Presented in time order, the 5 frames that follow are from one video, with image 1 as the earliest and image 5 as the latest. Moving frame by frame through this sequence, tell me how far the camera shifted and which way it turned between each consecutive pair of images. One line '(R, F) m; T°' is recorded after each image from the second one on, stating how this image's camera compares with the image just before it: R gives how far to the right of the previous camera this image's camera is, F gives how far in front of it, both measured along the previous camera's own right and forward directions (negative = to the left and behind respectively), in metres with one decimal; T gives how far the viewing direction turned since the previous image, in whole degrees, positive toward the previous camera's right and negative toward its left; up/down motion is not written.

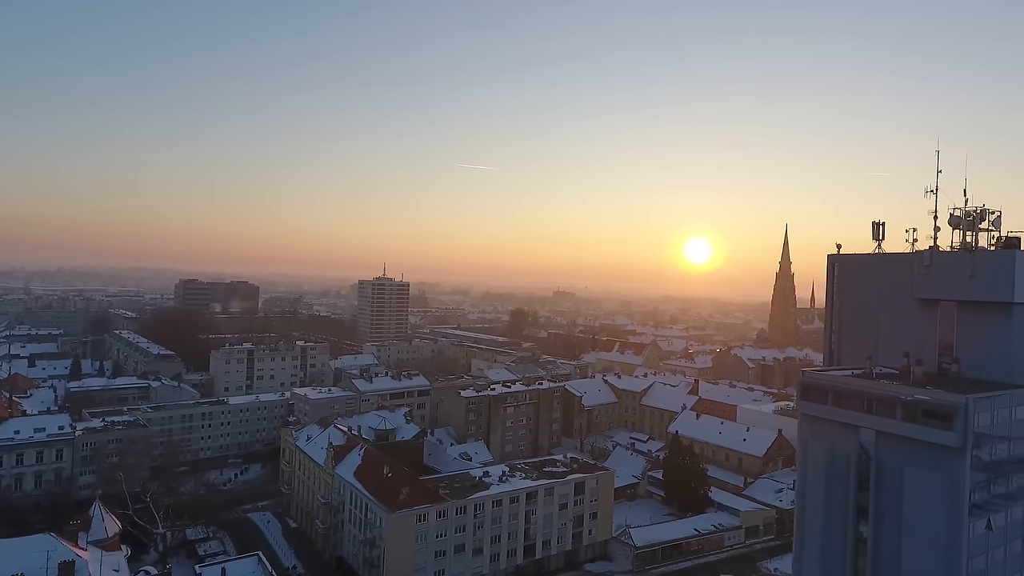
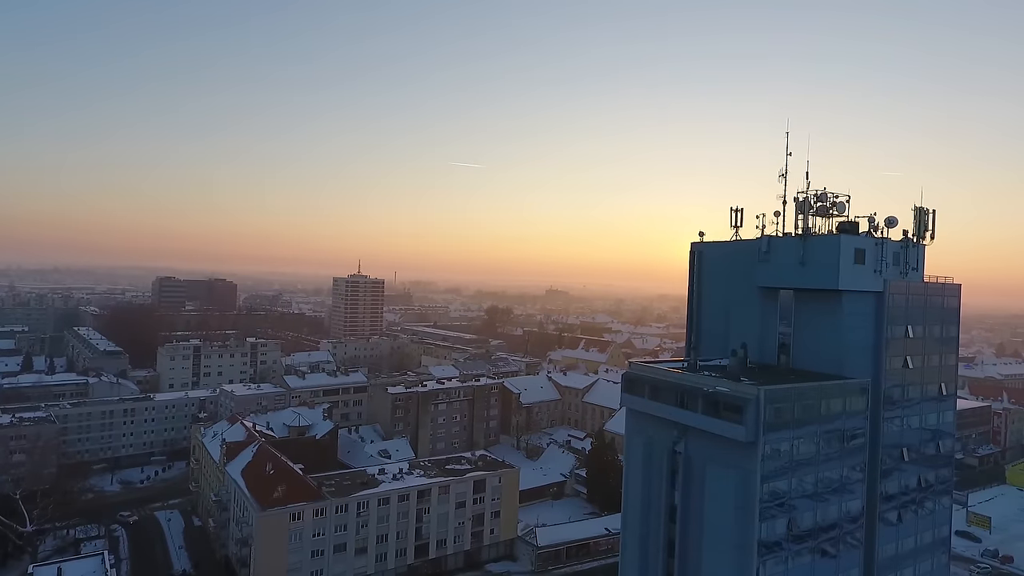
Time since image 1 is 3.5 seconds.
(+4.5, +0.7) m; 0°
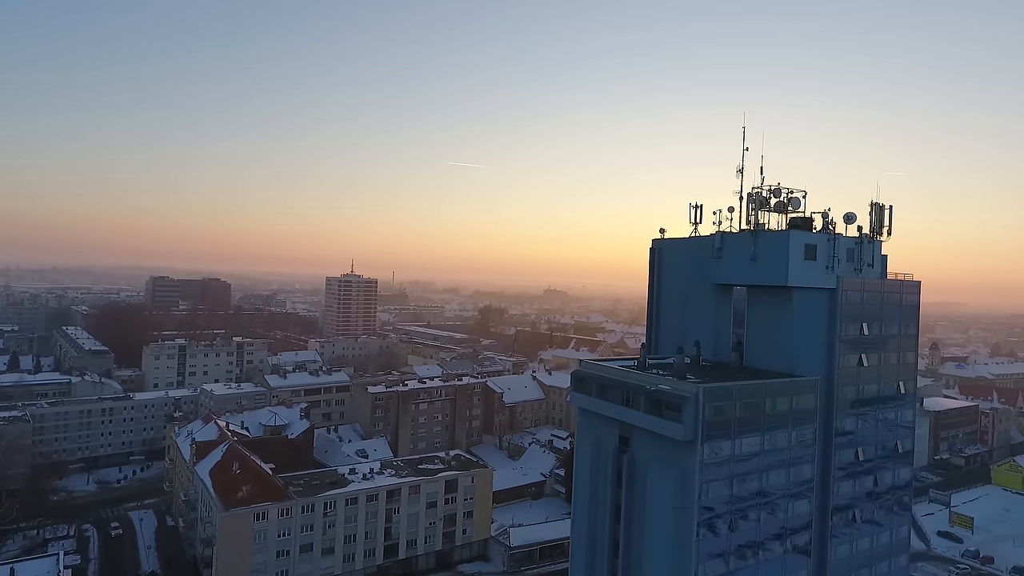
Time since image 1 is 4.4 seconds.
(+1.2, +0.2) m; 0°
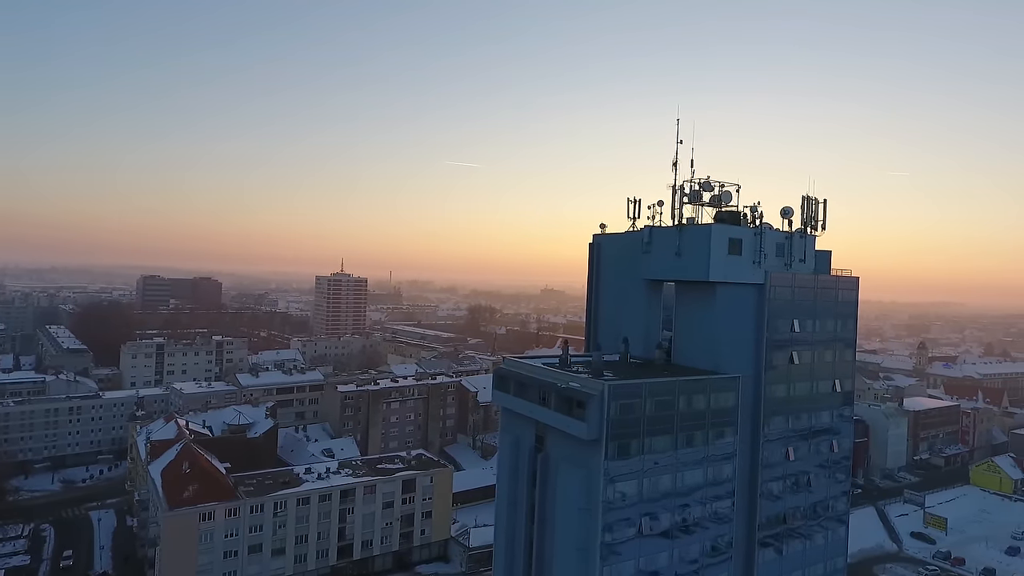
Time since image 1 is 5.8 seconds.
(+1.8, +0.3) m; 0°
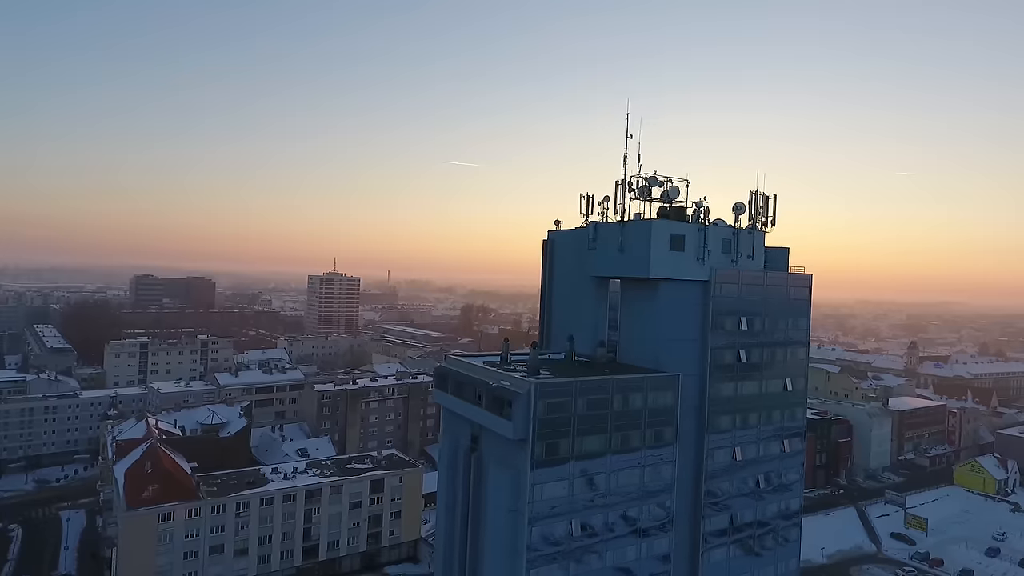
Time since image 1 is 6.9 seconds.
(+1.3, +0.3) m; 0°
